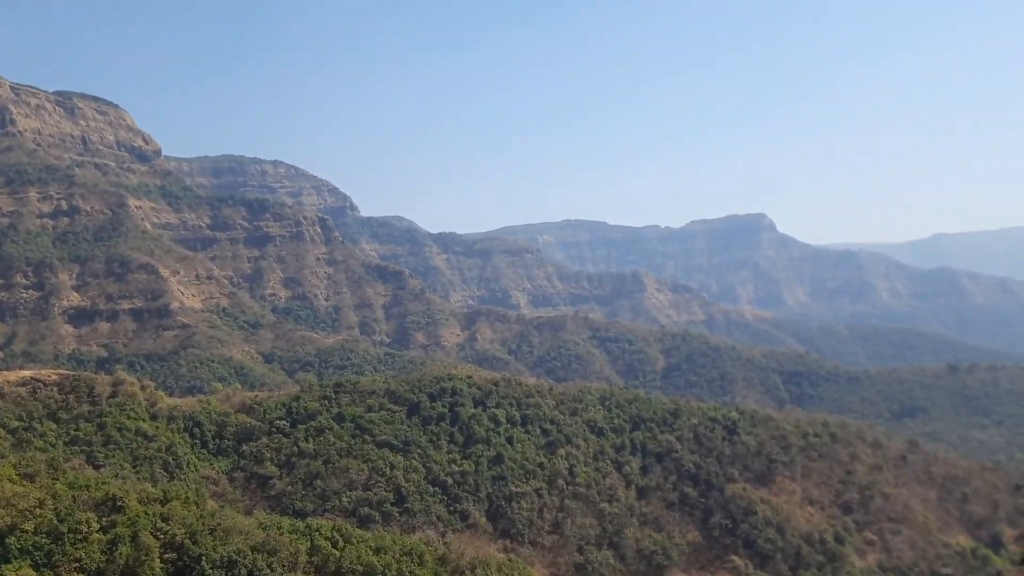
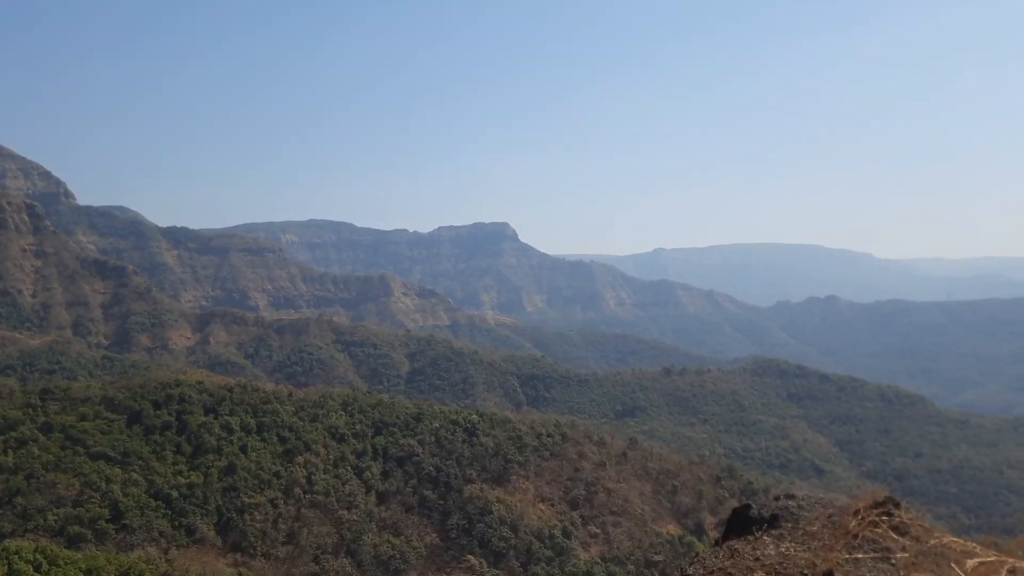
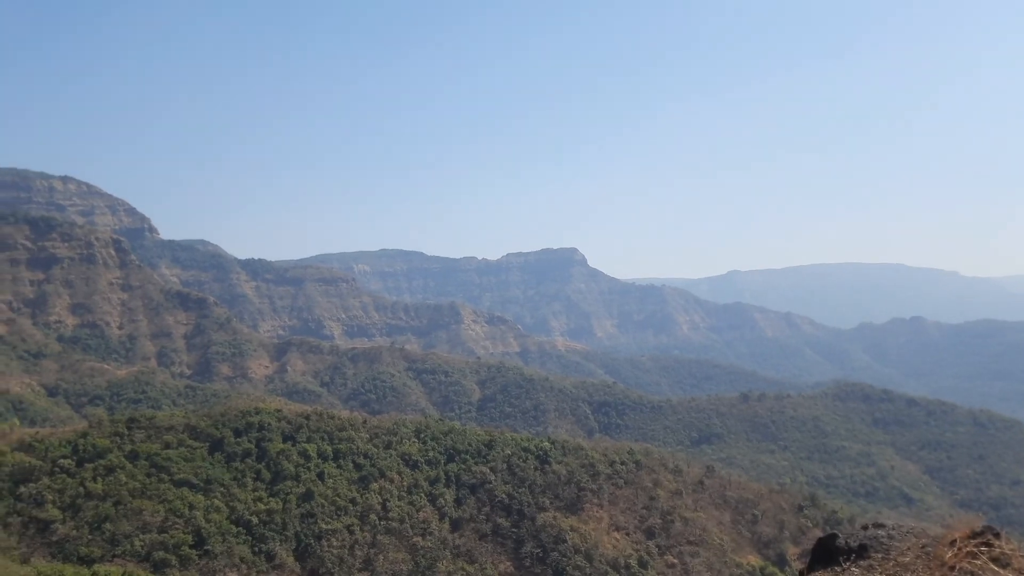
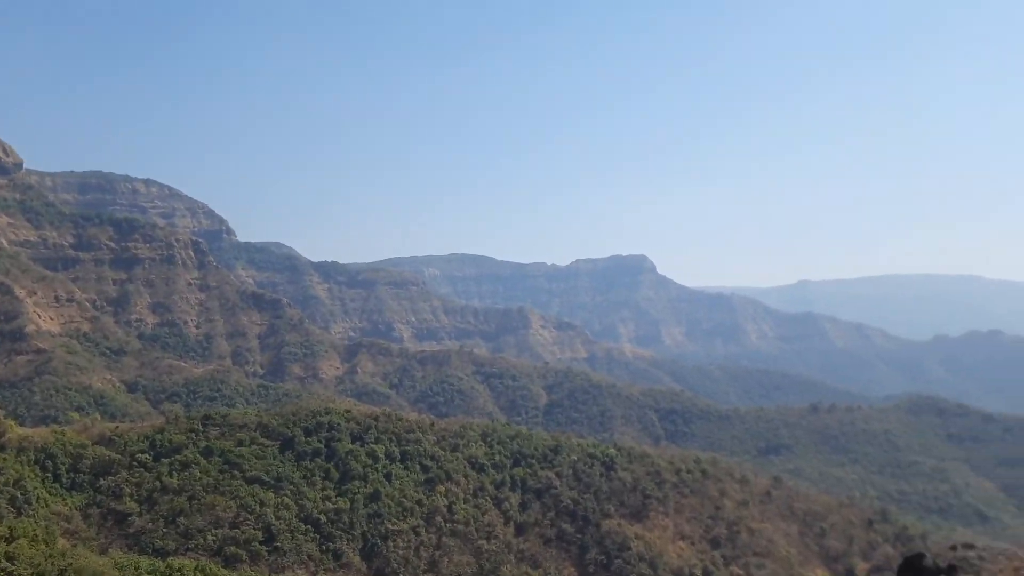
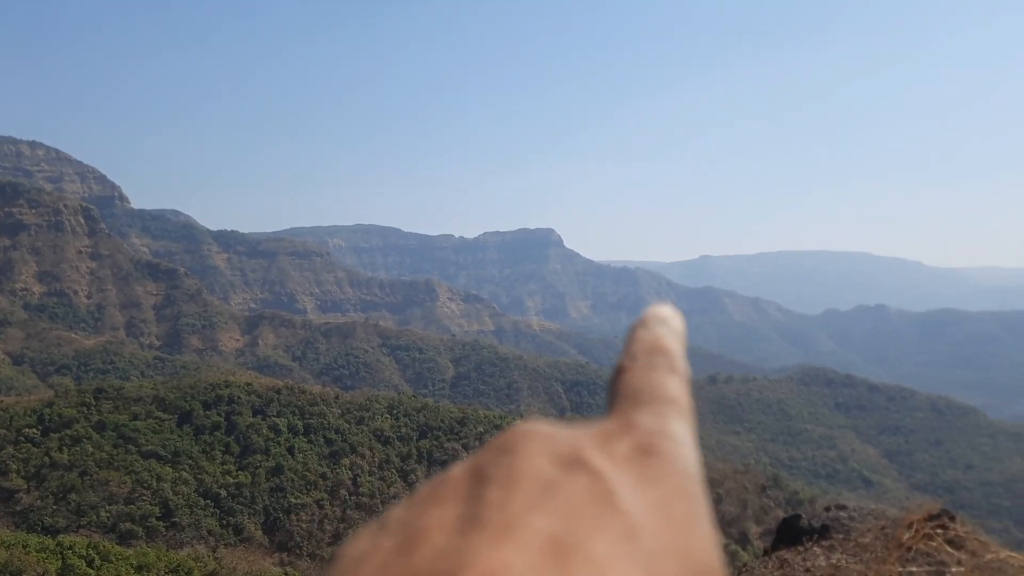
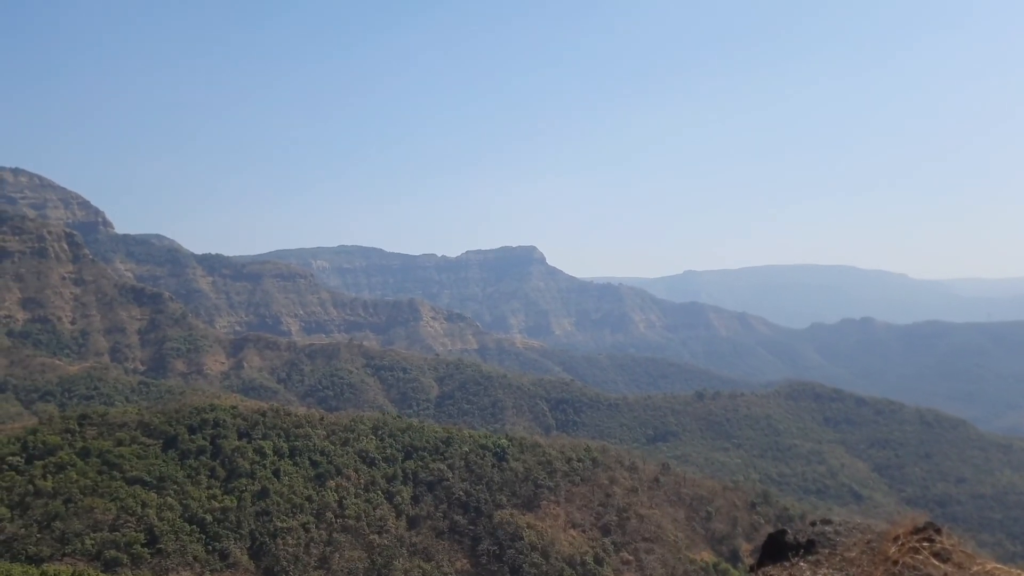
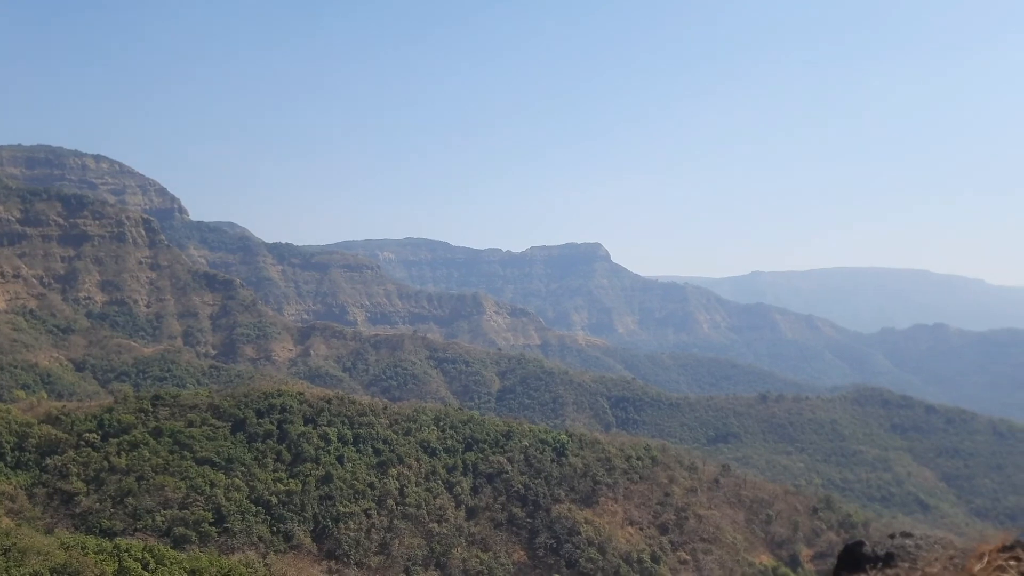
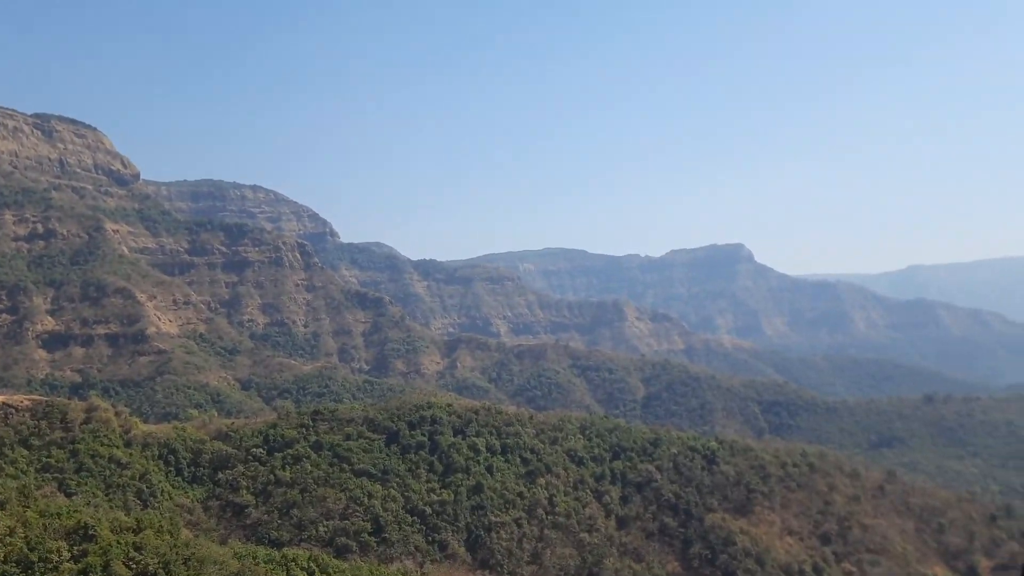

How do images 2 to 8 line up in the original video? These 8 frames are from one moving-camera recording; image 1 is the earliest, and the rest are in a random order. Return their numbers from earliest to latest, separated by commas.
8, 4, 7, 5, 2, 6, 3
